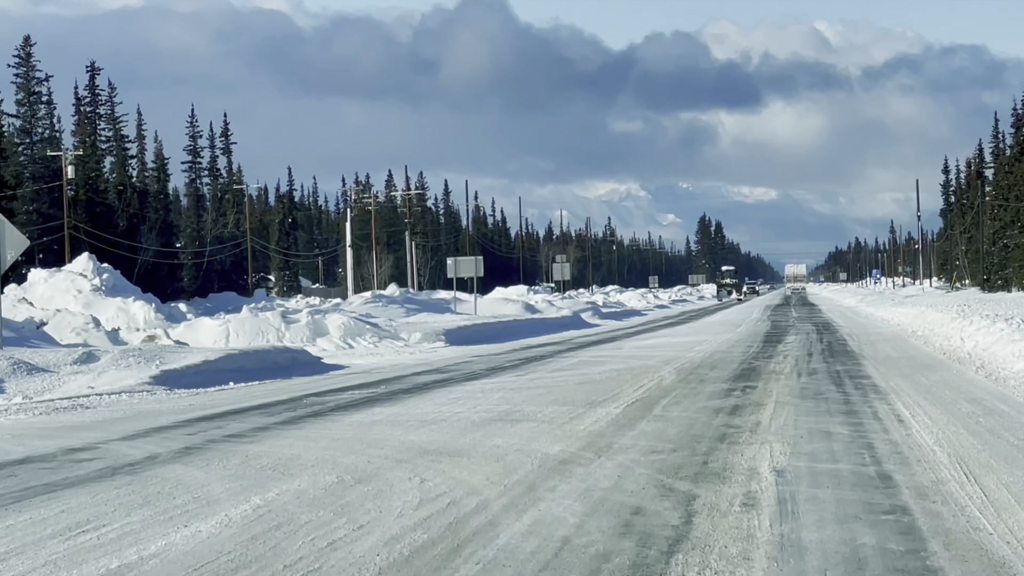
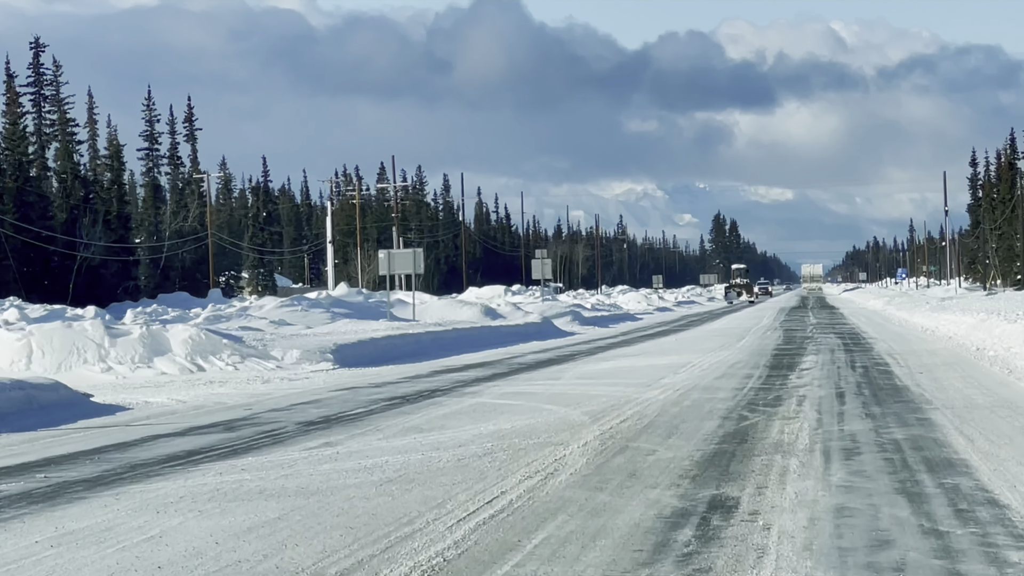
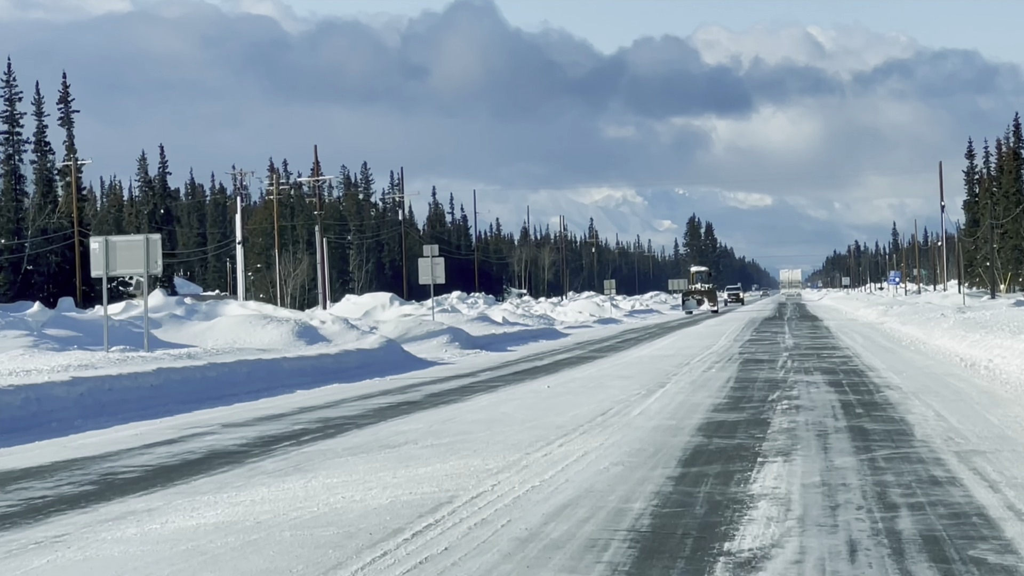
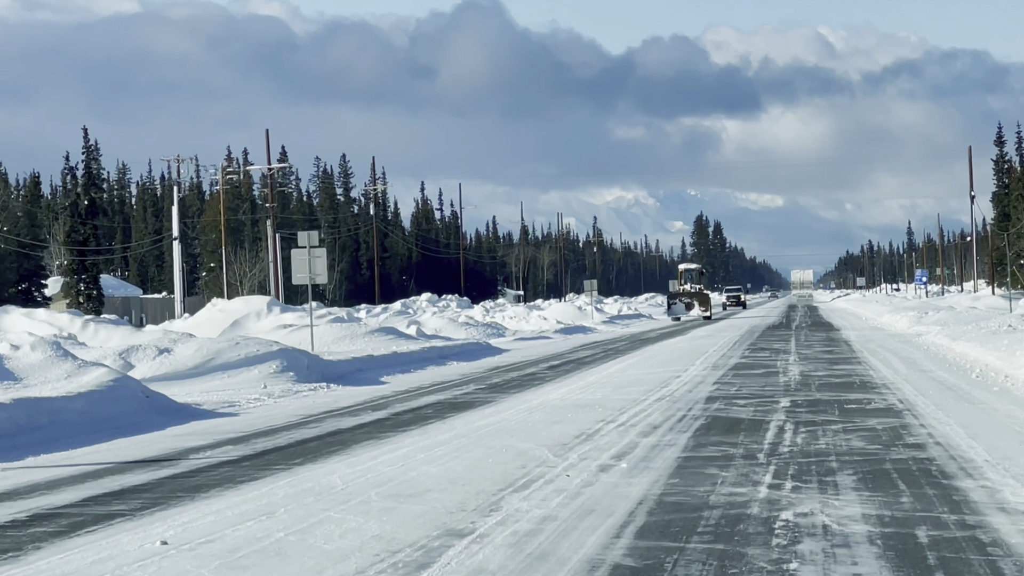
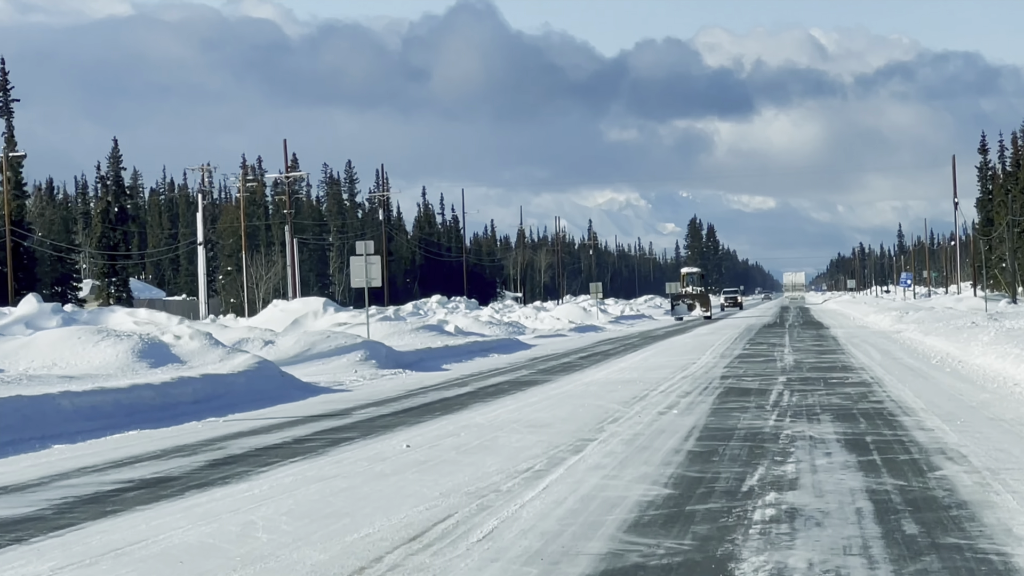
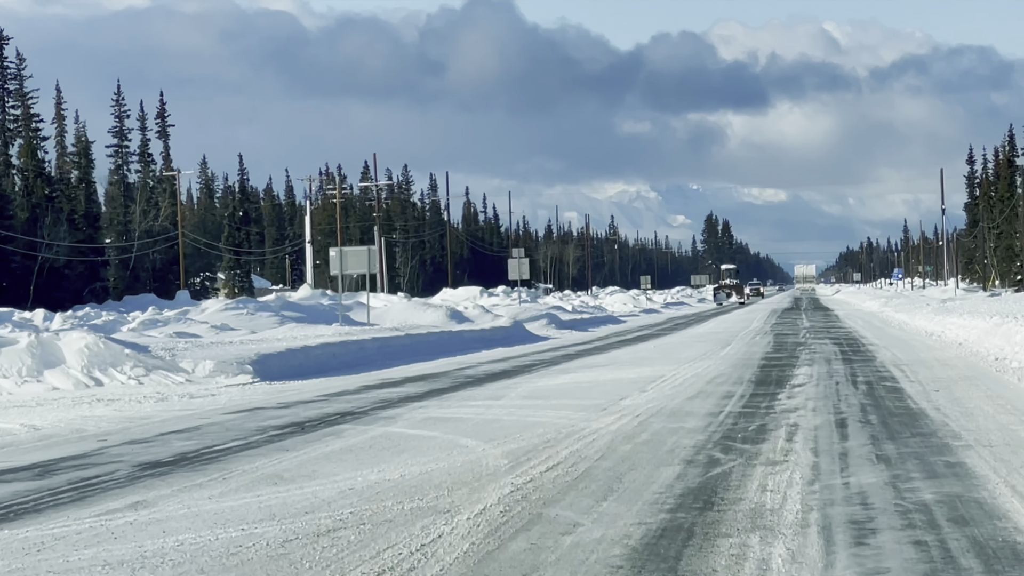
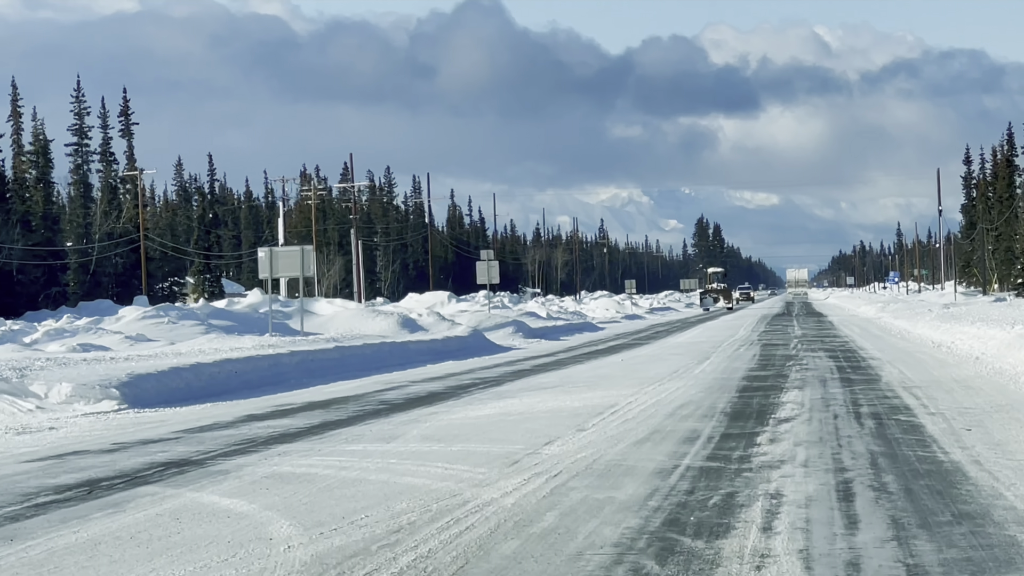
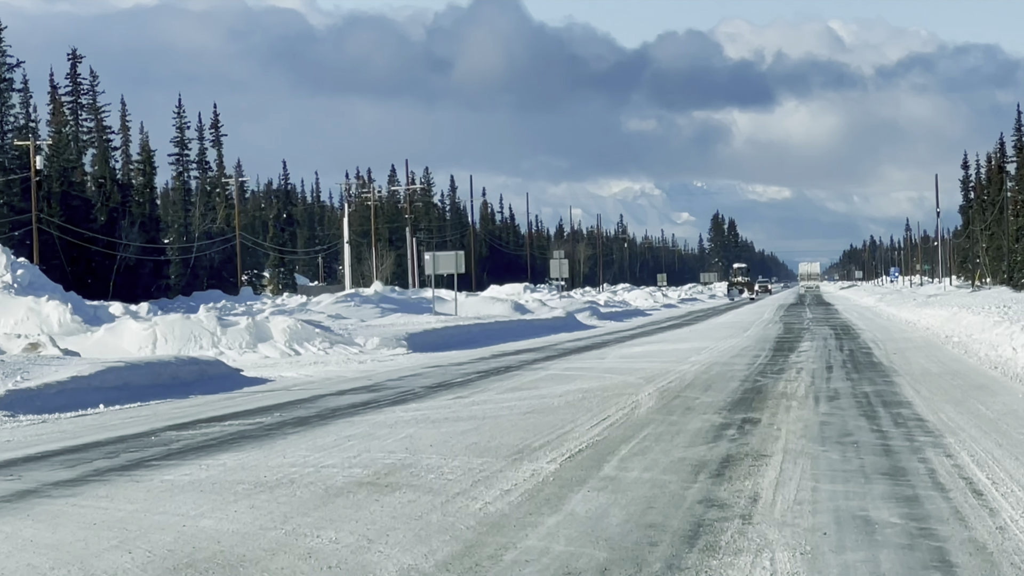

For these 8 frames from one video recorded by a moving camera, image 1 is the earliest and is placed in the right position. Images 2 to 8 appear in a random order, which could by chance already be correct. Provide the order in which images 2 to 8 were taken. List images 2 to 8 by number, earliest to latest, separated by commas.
8, 2, 6, 7, 3, 5, 4
